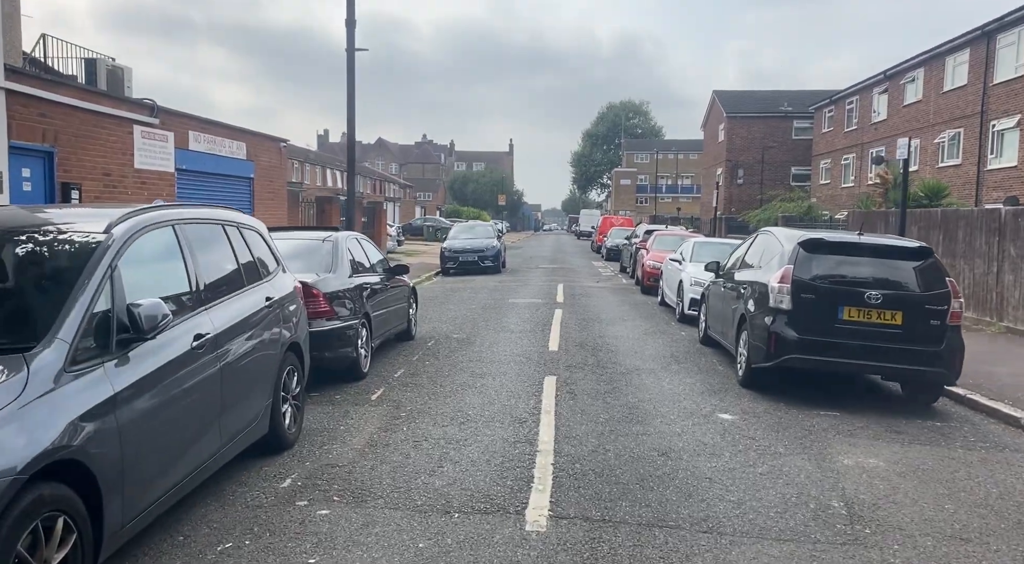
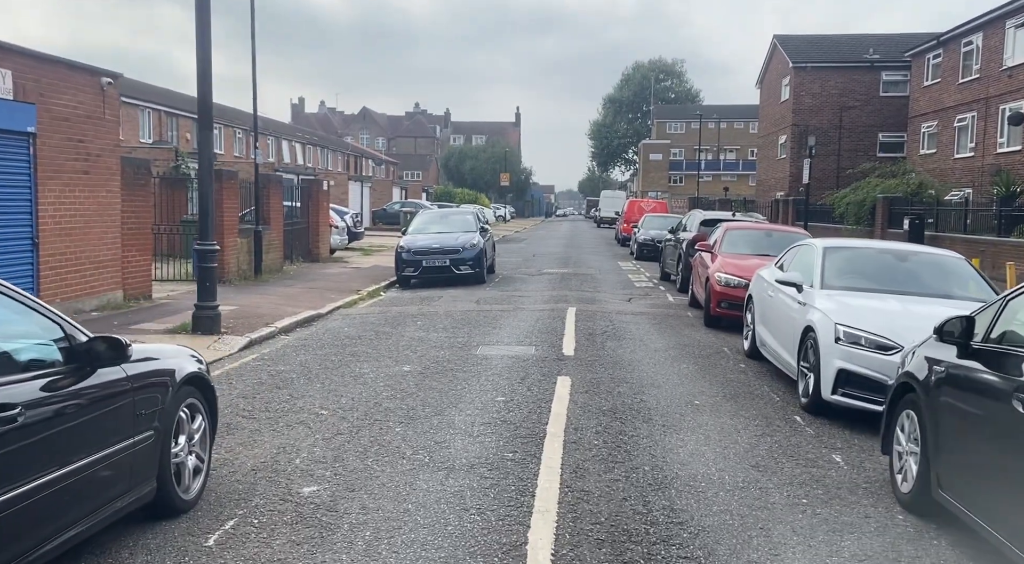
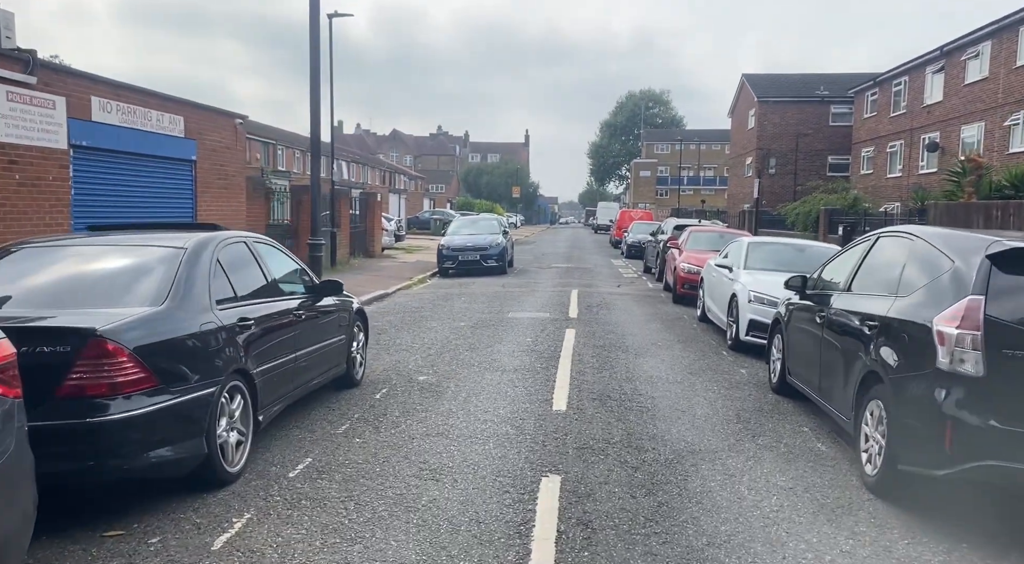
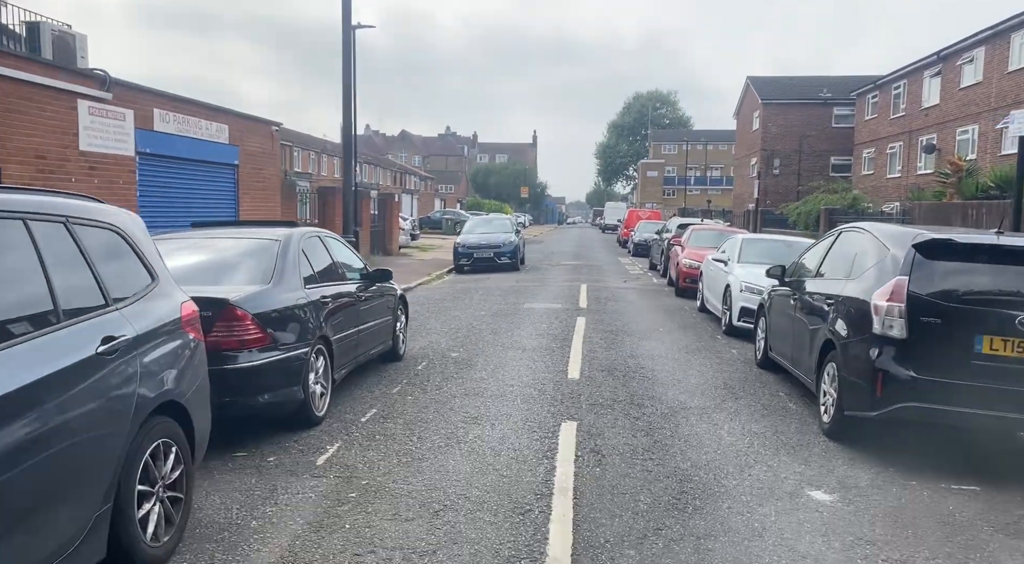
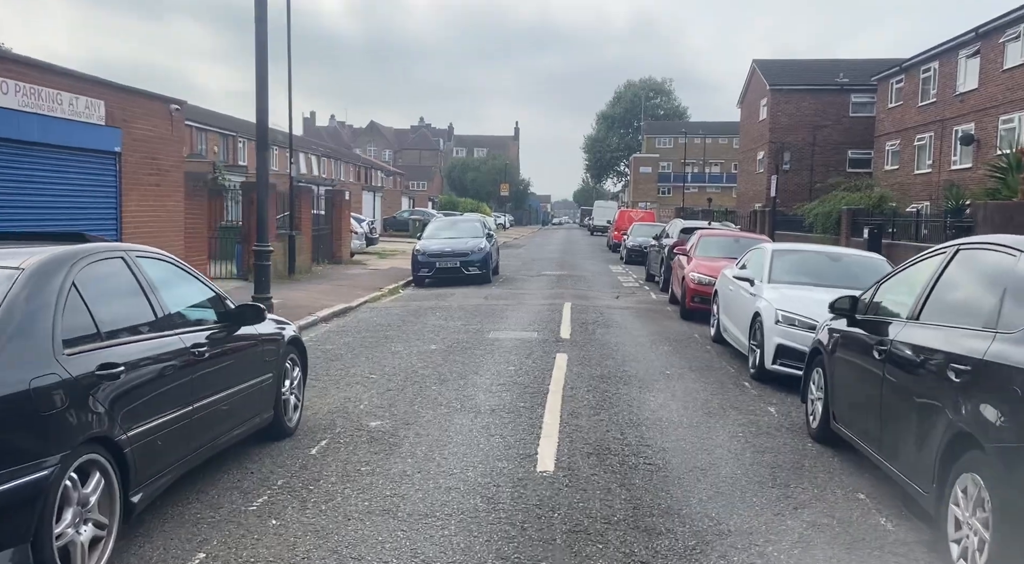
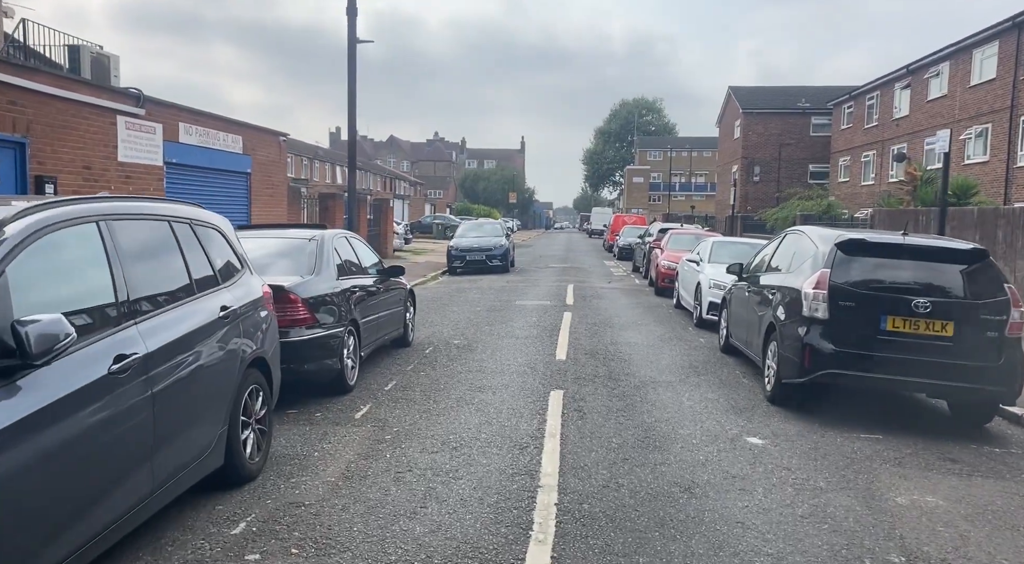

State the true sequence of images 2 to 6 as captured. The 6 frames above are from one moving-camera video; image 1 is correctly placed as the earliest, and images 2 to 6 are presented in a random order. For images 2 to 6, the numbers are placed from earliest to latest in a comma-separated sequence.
6, 4, 3, 5, 2
